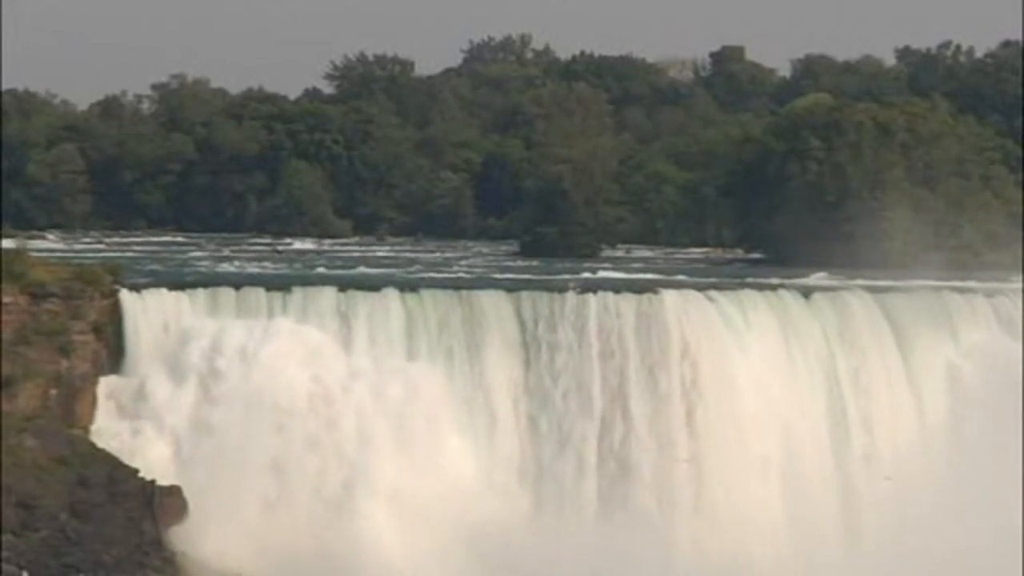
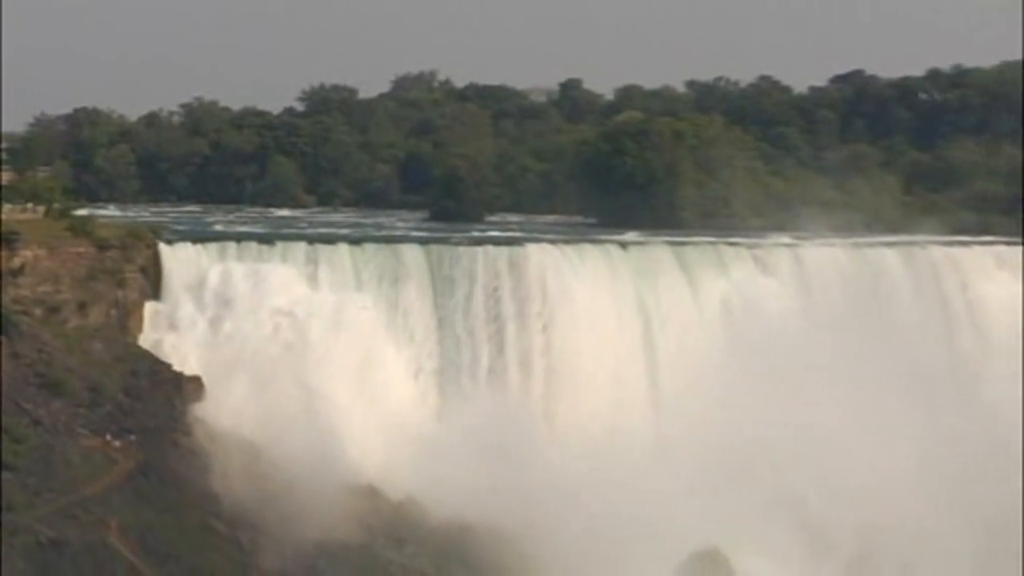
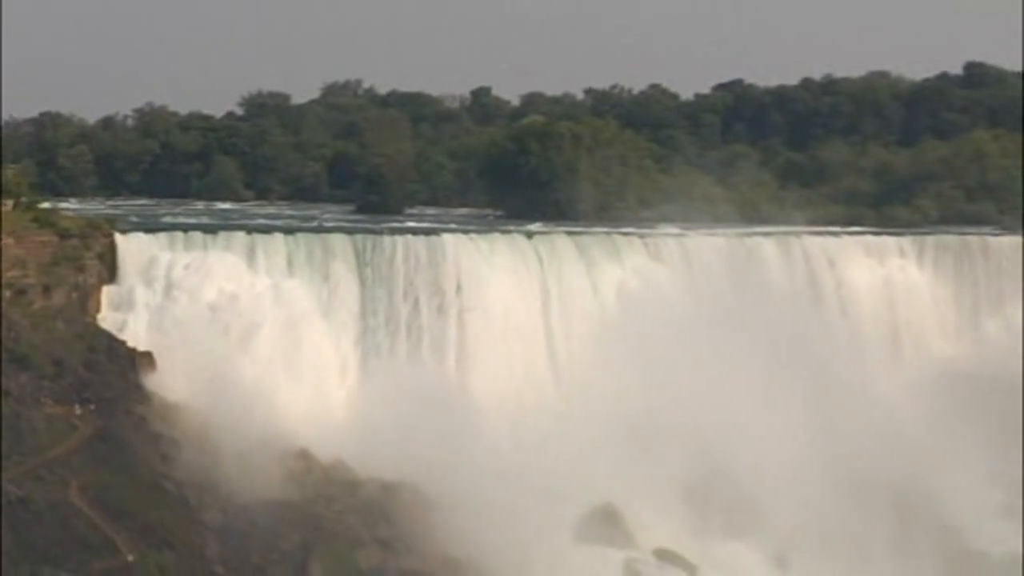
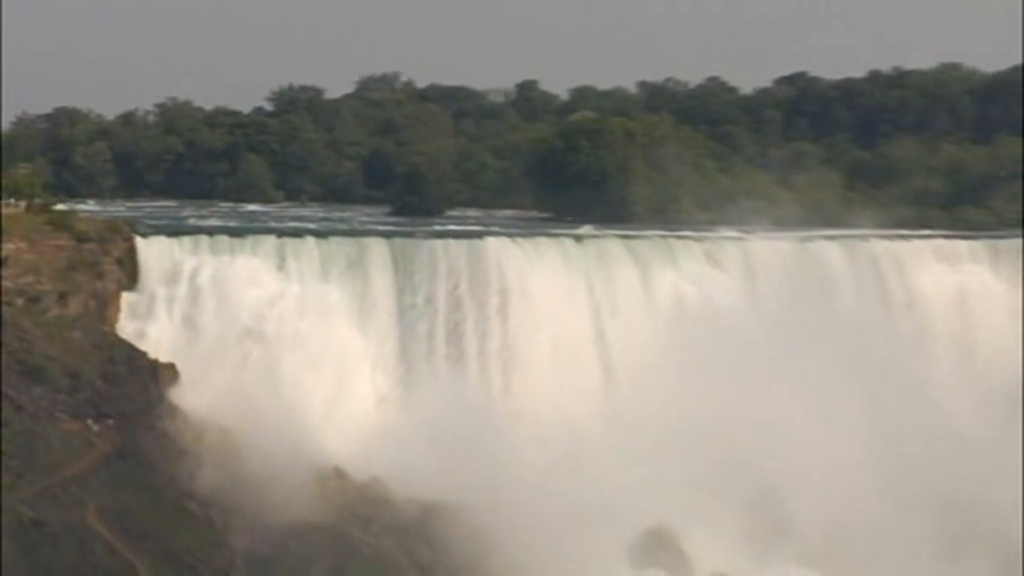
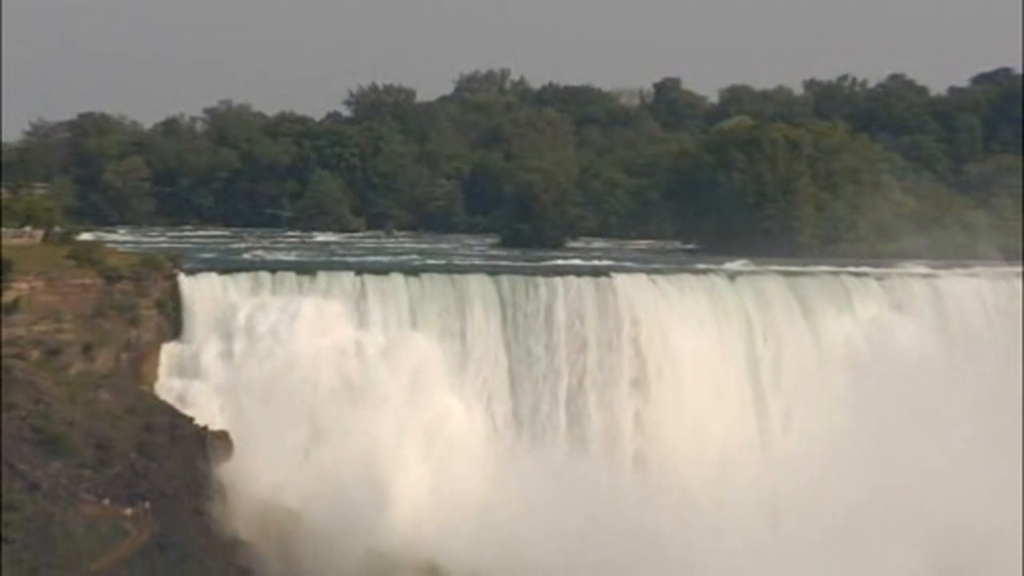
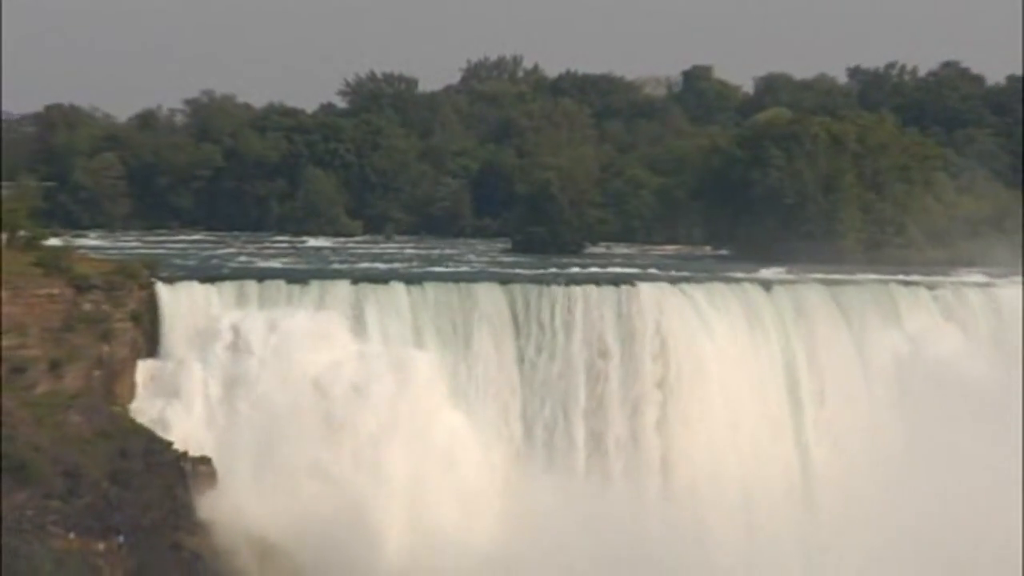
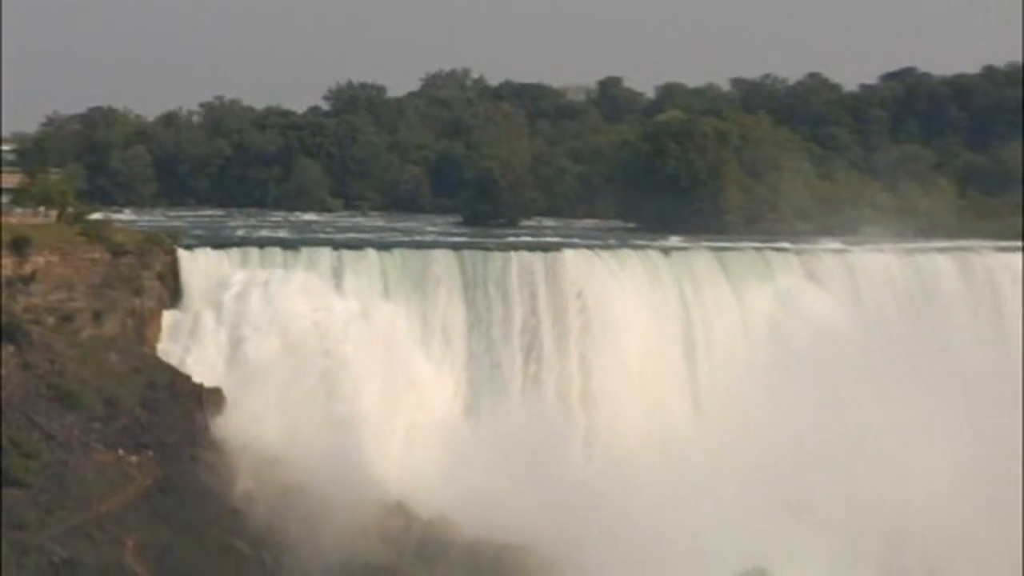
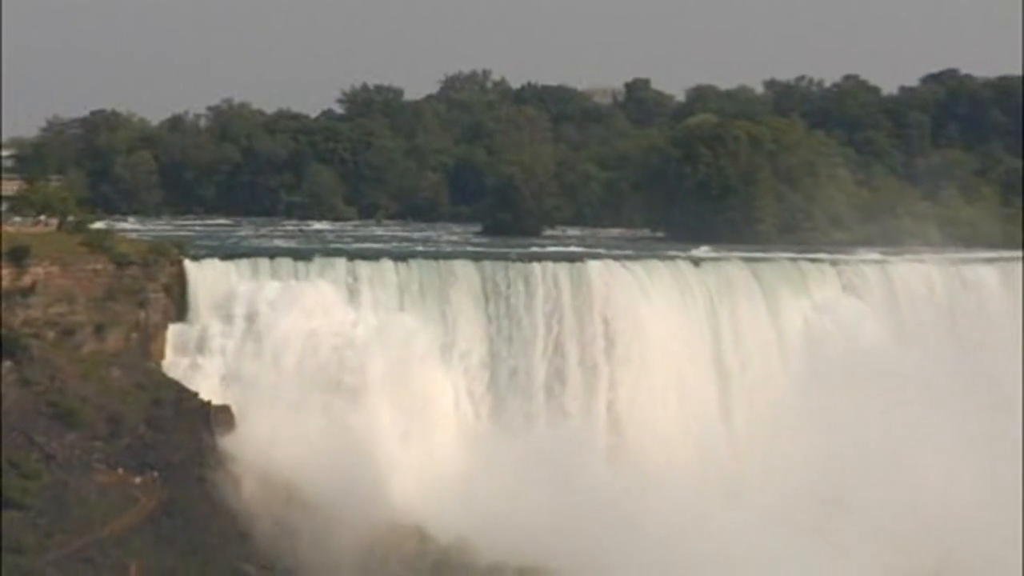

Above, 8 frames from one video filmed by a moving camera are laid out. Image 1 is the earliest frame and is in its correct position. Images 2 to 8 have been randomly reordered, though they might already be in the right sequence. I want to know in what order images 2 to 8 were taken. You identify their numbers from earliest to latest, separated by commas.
6, 5, 8, 7, 2, 4, 3
